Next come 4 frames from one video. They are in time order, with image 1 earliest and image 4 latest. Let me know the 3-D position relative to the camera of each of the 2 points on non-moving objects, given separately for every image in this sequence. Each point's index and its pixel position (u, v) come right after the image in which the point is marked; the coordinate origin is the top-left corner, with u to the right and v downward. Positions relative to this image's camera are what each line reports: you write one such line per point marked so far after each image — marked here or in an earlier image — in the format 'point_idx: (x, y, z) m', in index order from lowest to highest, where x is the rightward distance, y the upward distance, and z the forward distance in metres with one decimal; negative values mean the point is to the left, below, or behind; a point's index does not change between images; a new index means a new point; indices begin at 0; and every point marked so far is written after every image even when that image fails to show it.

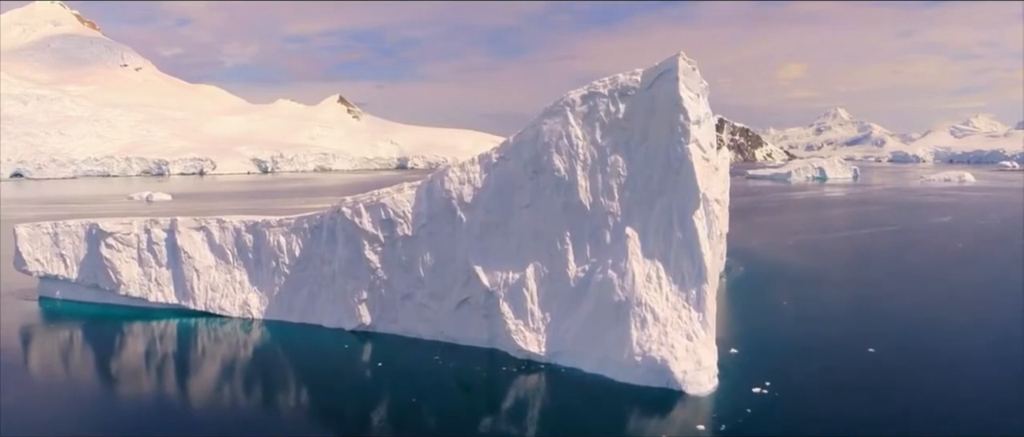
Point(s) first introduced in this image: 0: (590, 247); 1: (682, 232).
0: (+1.6, -0.6, +17.4) m
1: (+3.4, -0.3, +16.6) m
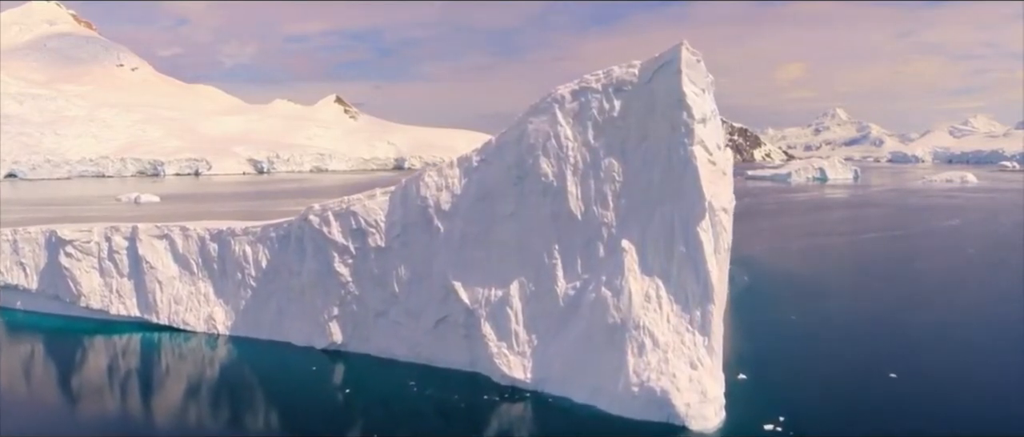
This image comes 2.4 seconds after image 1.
0: (+1.3, -0.8, +15.5) m
1: (+3.1, -0.5, +14.7) m
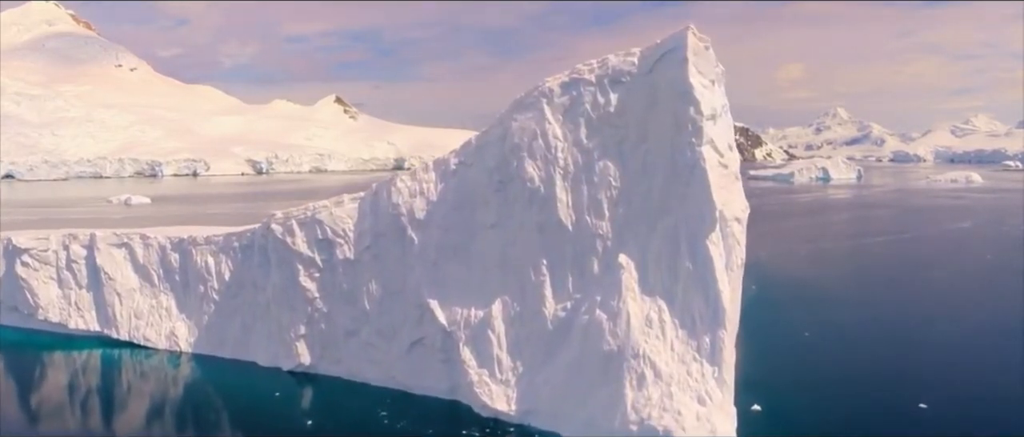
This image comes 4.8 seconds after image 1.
0: (+1.0, -1.0, +13.7) m
1: (+2.8, -0.6, +12.9) m
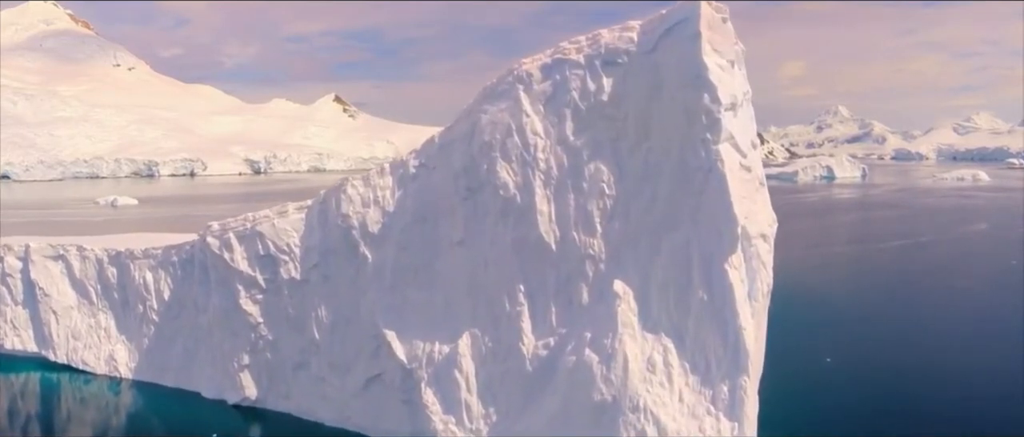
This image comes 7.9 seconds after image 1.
0: (+0.7, -1.2, +11.3) m
1: (+2.4, -0.8, +10.5) m
